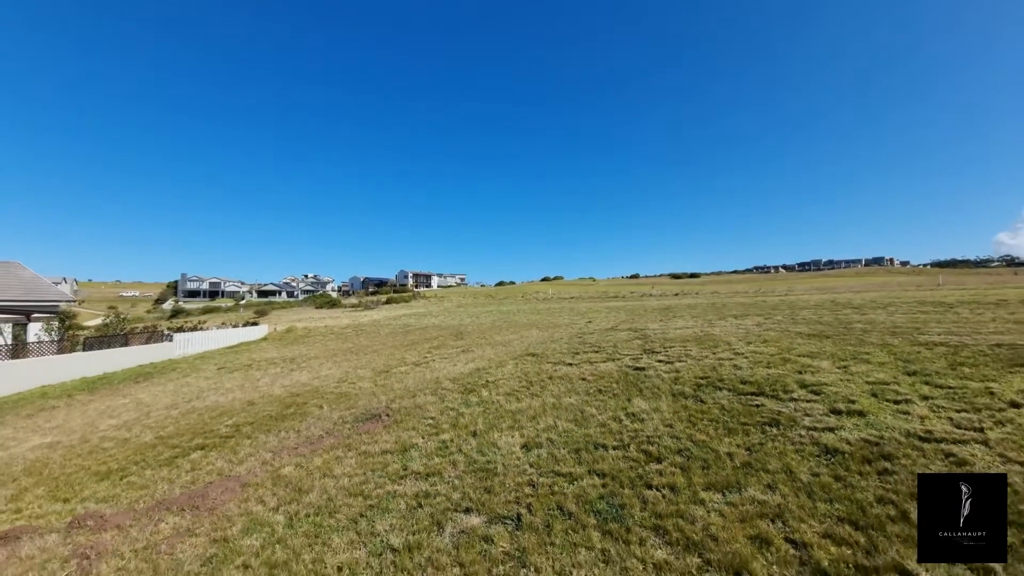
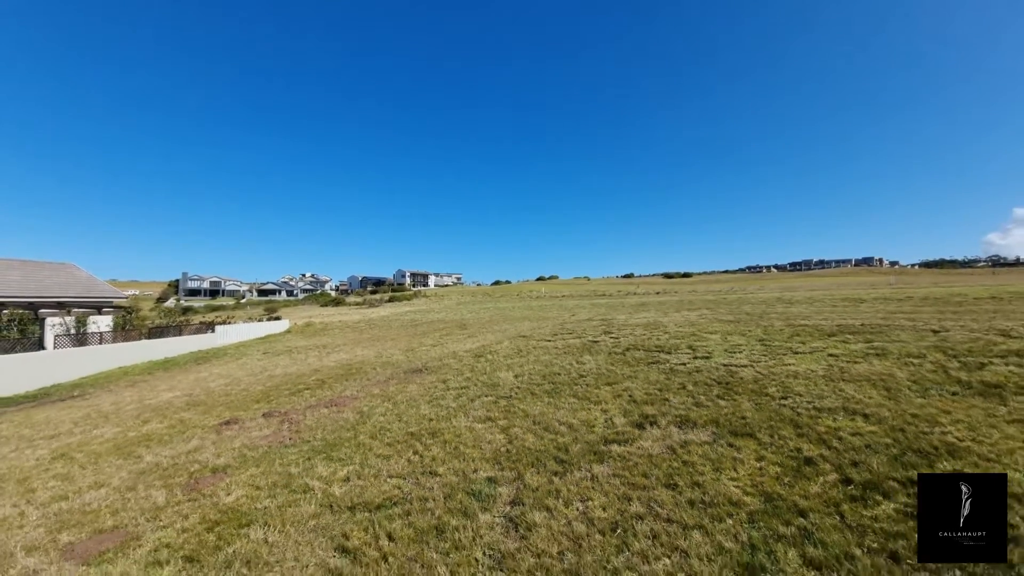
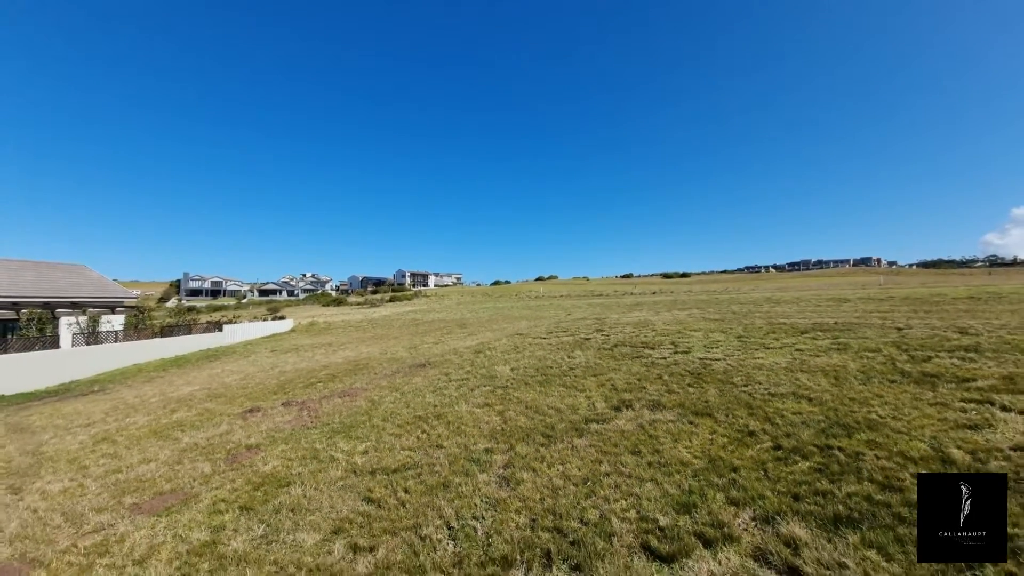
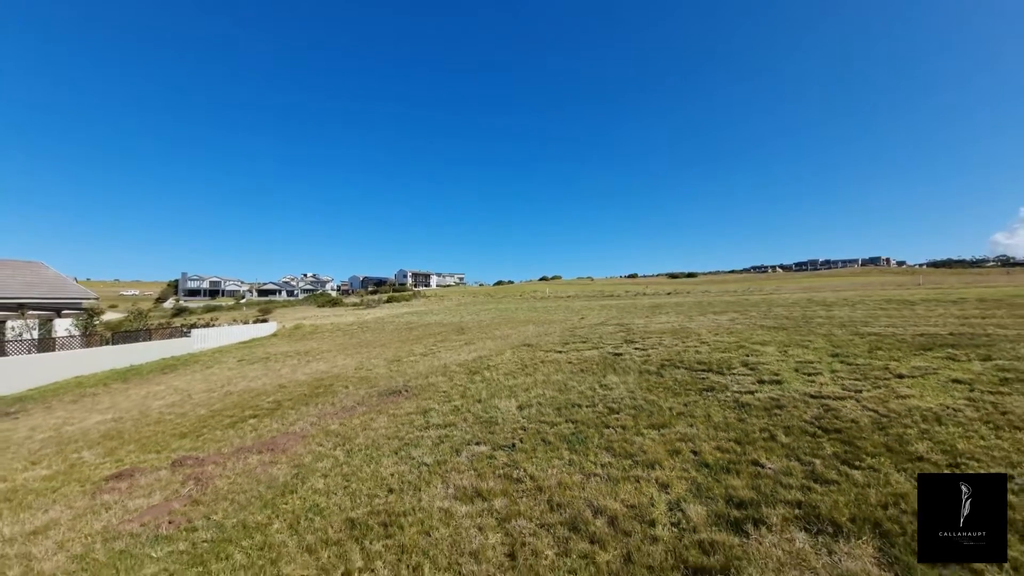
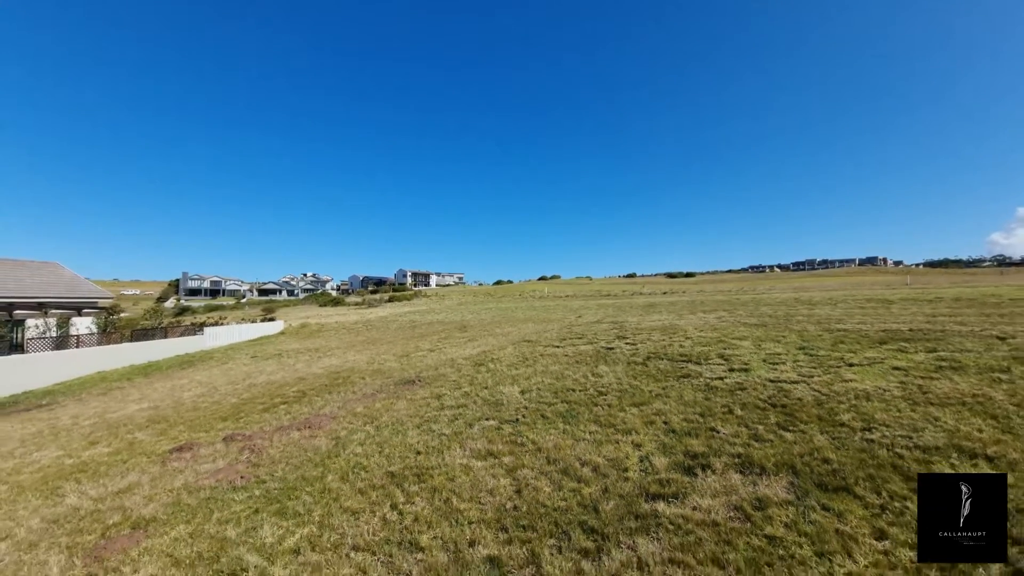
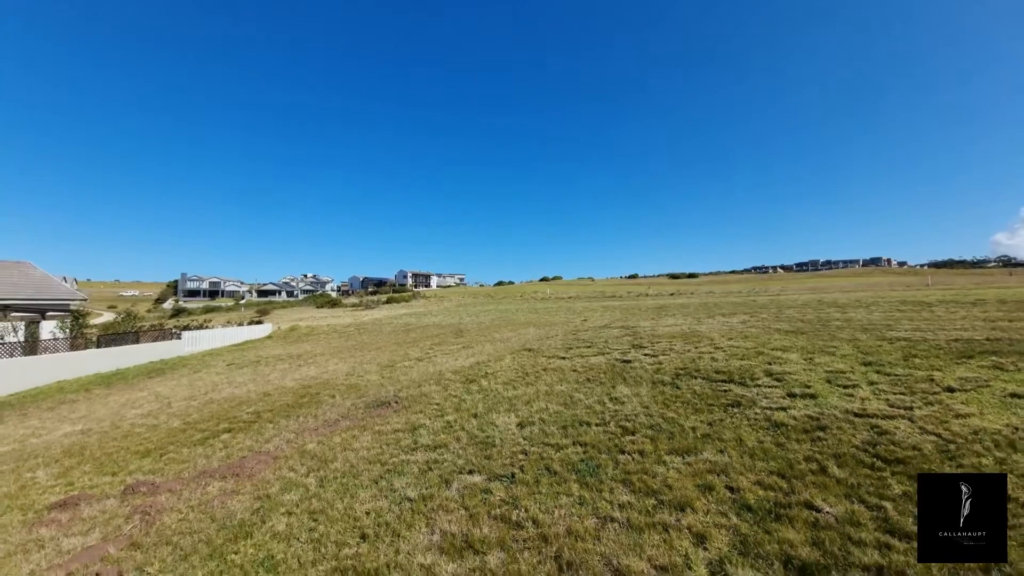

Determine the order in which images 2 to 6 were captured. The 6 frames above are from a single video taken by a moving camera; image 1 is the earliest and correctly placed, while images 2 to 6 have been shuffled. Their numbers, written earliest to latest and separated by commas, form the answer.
6, 4, 5, 2, 3
